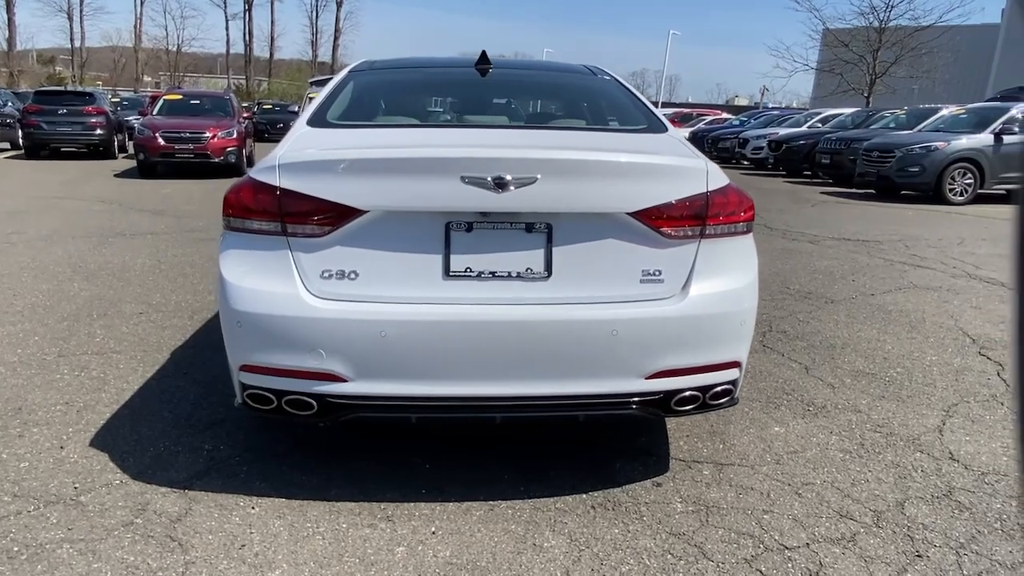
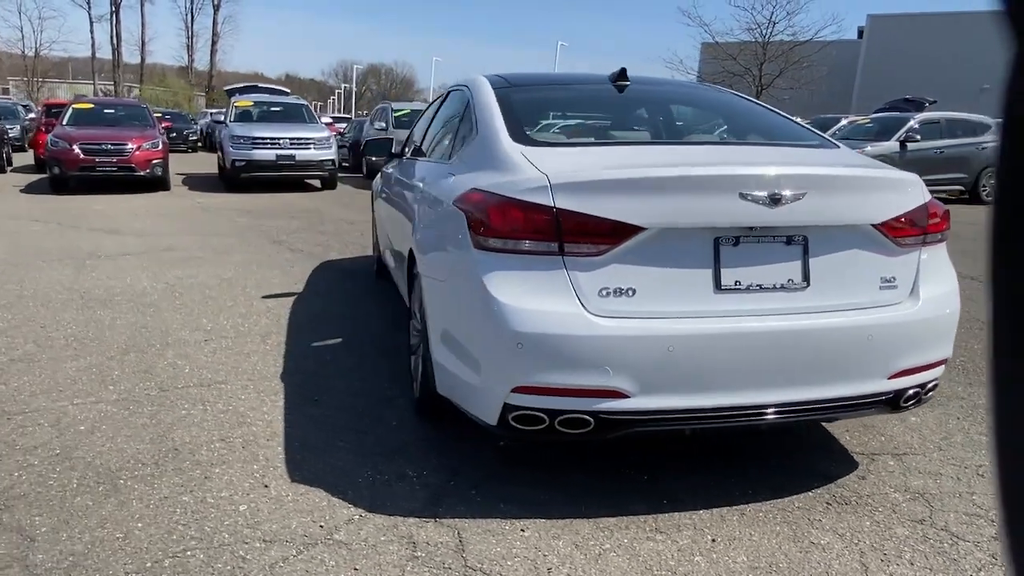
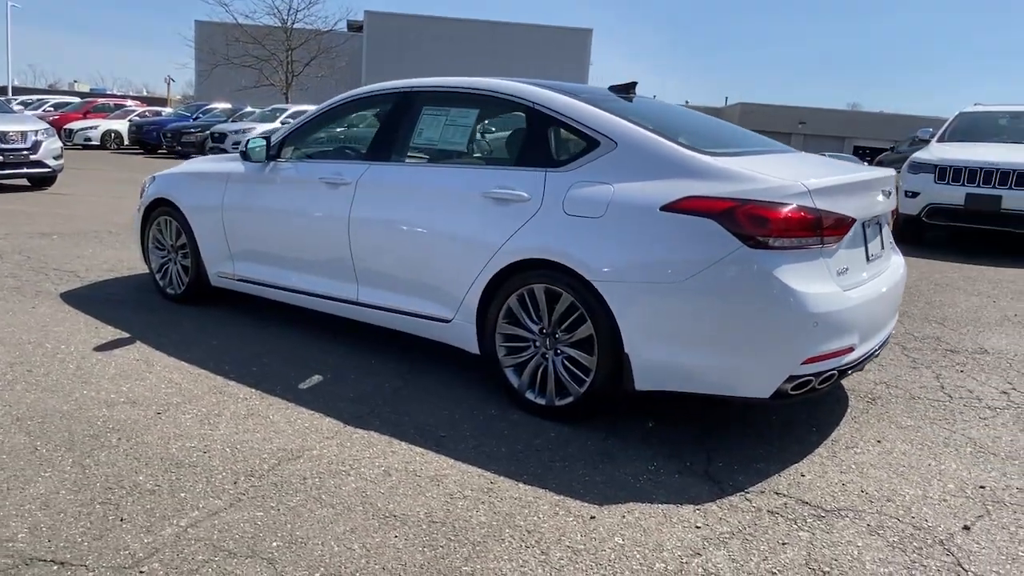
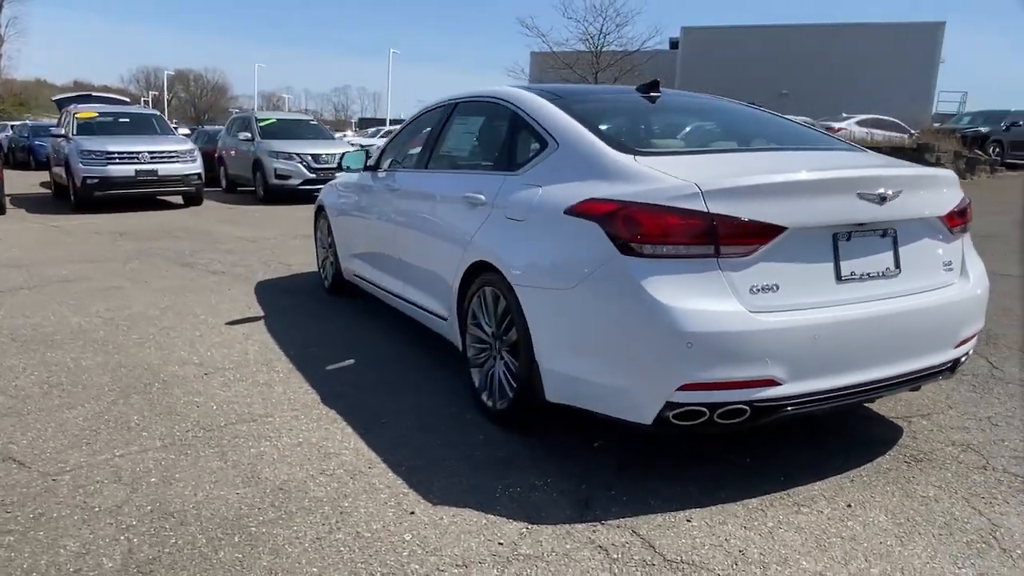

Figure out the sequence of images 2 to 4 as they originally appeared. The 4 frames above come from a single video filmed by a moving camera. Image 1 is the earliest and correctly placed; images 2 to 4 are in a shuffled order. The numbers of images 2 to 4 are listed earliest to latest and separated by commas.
2, 4, 3
